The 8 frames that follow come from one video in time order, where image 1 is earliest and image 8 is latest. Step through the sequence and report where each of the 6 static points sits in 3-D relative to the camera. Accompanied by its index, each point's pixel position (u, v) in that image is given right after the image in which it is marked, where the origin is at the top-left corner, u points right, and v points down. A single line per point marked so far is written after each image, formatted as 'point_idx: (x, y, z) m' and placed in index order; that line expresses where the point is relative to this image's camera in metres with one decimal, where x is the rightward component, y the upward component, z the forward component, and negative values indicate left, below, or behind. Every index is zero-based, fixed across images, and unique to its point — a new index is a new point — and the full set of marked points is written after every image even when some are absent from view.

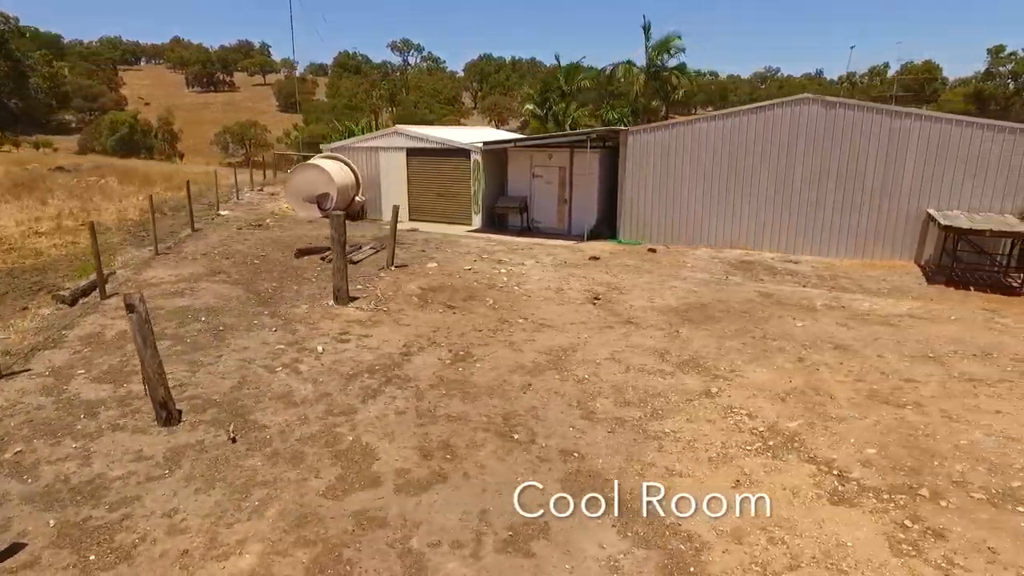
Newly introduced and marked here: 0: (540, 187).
0: (+0.7, +2.7, +16.7) m
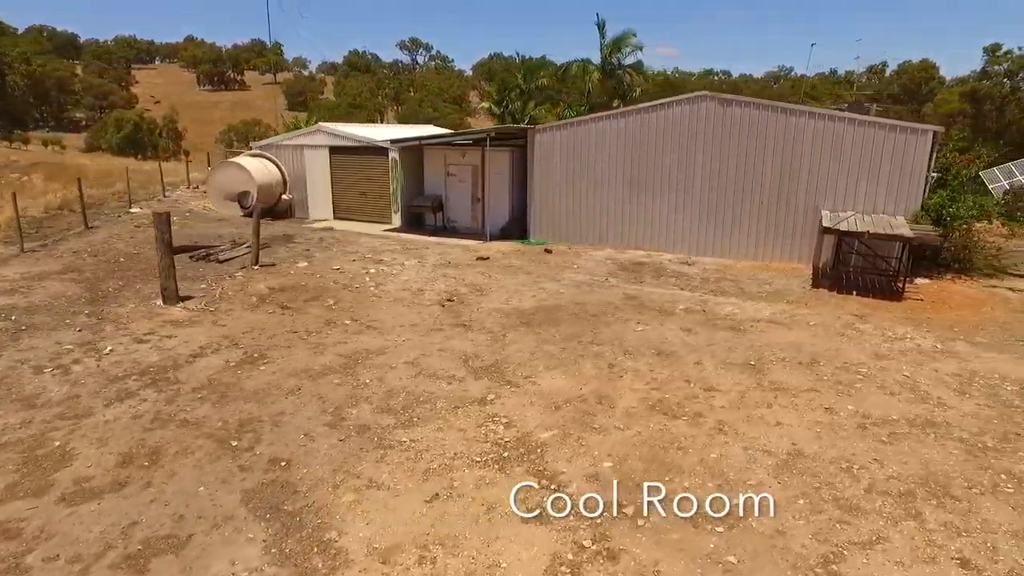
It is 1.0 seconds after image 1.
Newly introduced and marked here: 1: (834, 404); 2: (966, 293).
0: (-1.5, +2.7, +16.5) m
1: (+3.5, -1.3, +6.8) m
2: (+8.1, -0.1, +11.2) m
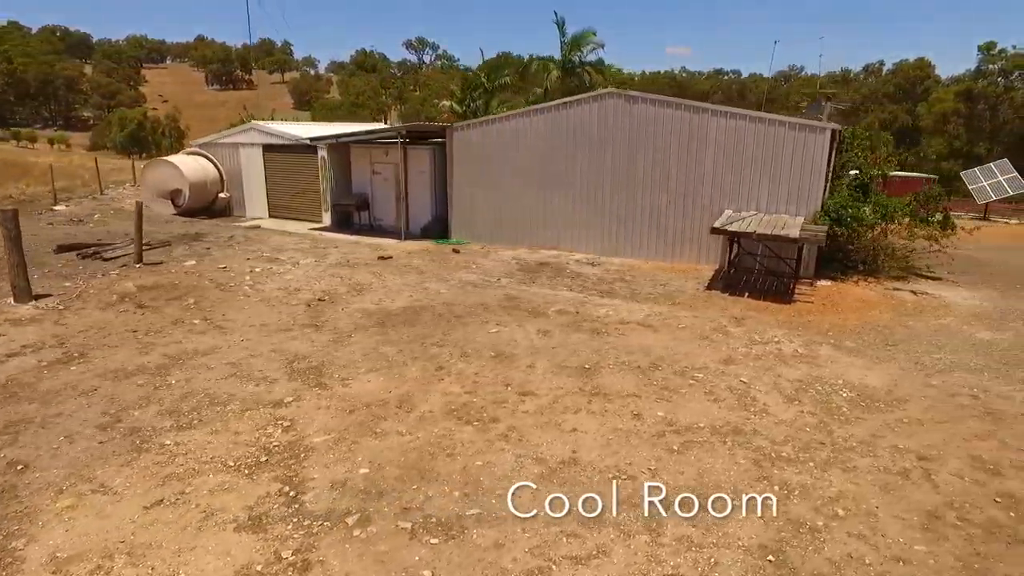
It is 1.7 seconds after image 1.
0: (-3.4, +2.7, +16.3) m
1: (+1.4, -1.3, +6.6) m
2: (+6.1, -0.1, +10.9) m
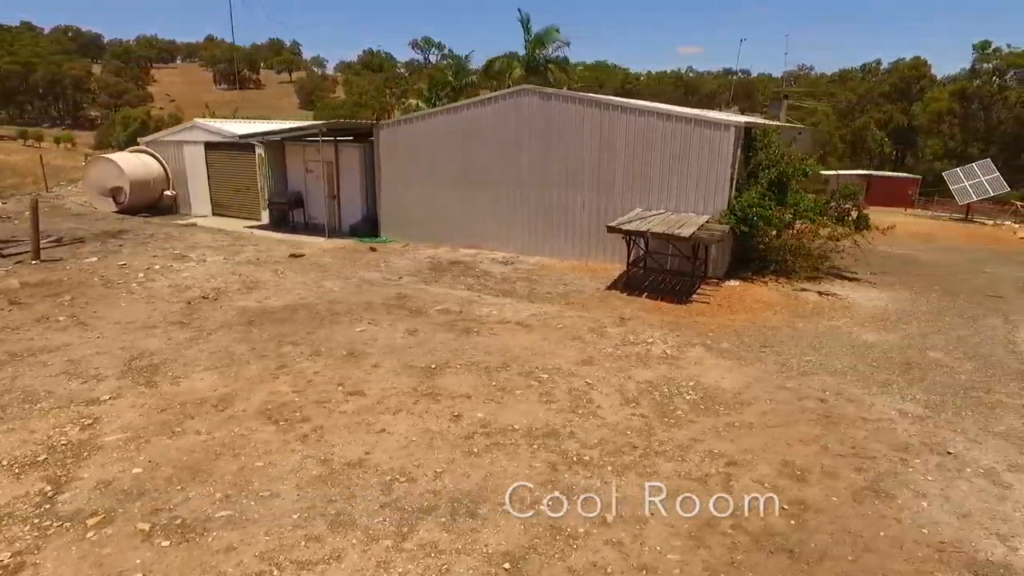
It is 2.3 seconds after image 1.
0: (-5.1, +2.7, +16.2) m
1: (-0.5, -1.3, +6.4) m
2: (+4.3, -0.1, +10.7) m
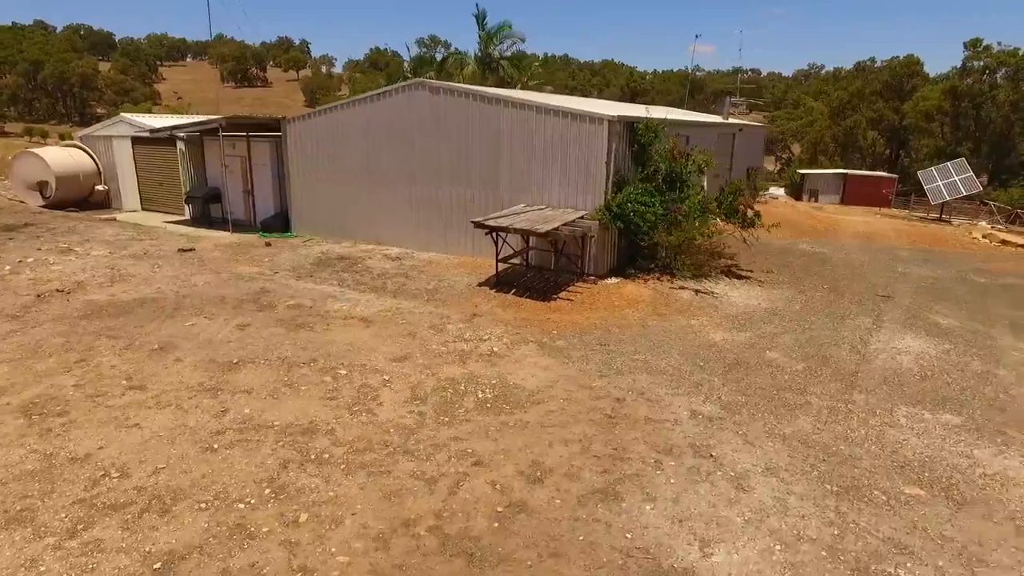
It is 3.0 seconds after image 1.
0: (-7.3, +2.8, +16.2) m
1: (-2.8, -1.2, +6.3) m
2: (+2.1, -0.1, +10.5) m
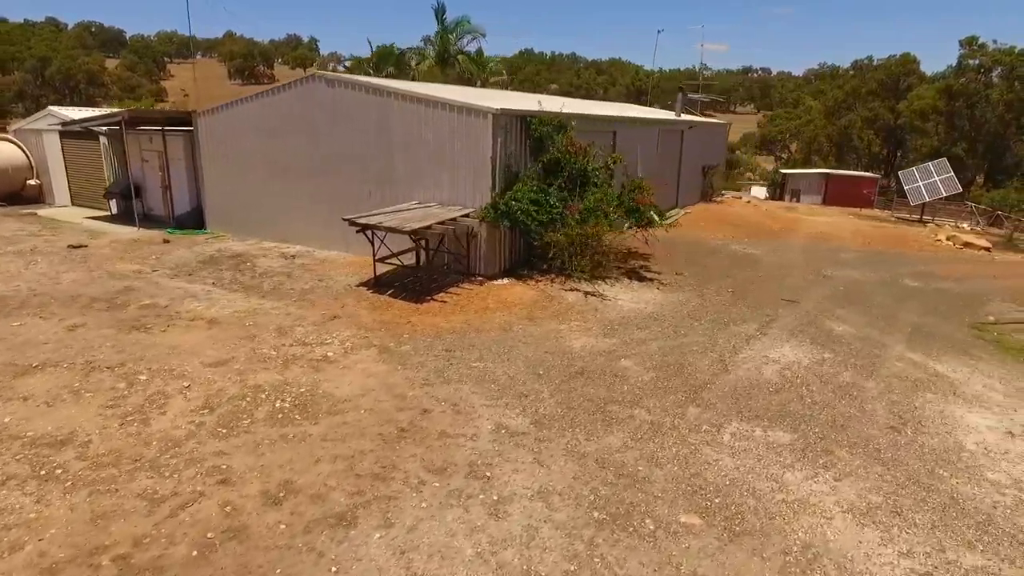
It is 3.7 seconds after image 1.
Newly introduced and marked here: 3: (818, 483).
0: (-9.1, +2.9, +15.8) m
1: (-4.8, -1.2, +5.9) m
2: (+0.1, -0.1, +10.0) m
3: (+2.6, -1.7, +5.4) m
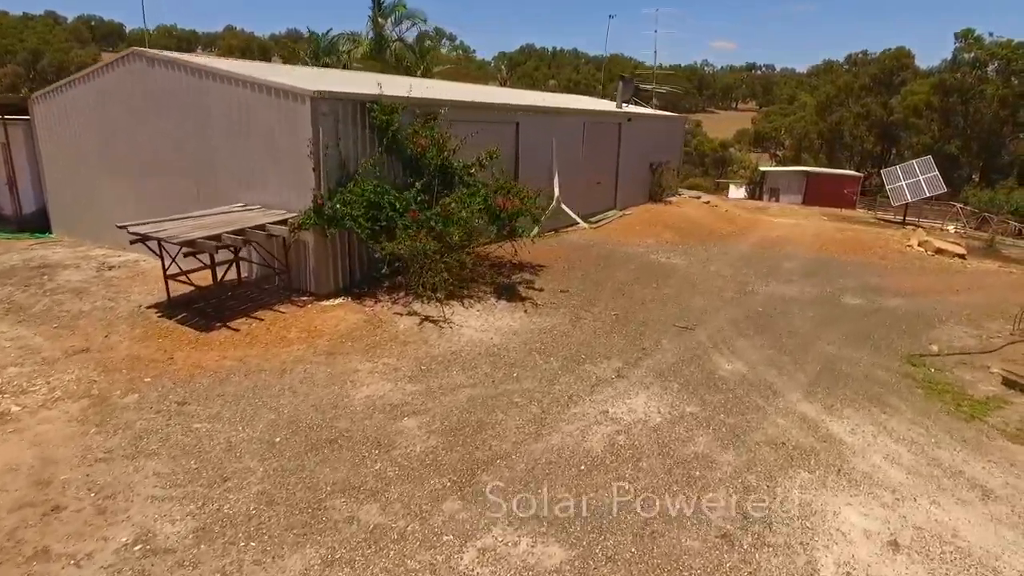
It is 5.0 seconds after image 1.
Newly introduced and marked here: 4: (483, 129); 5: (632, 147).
0: (-11.4, +2.7, +13.9) m
1: (-7.2, -1.5, +4.0) m
2: (-2.2, -0.4, +8.1) m
3: (+0.3, -2.0, +3.5) m
4: (-0.6, +3.0, +11.8) m
5: (+3.6, +4.2, +18.6) m
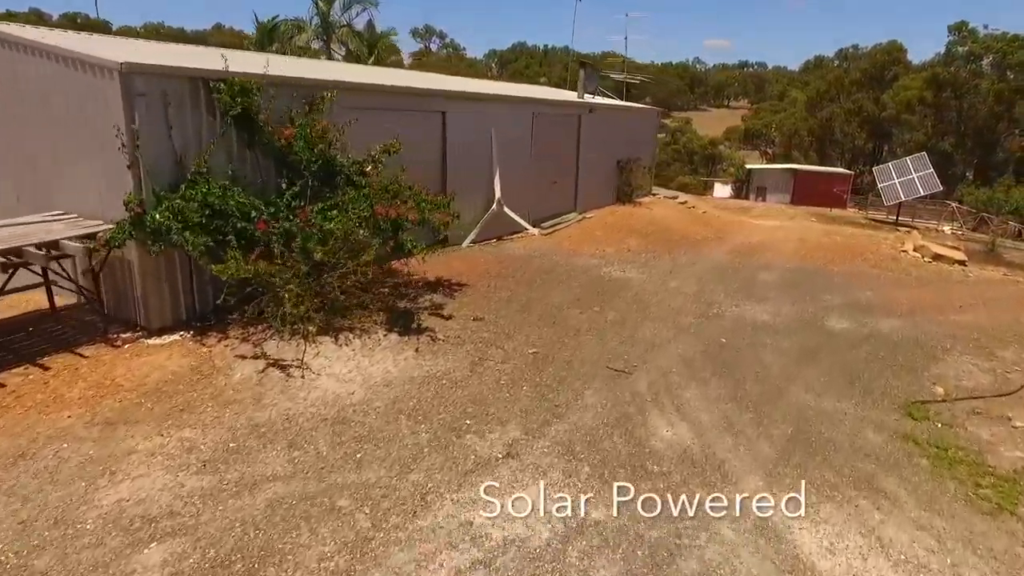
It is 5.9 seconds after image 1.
0: (-12.7, +2.3, +11.8) m
1: (-8.4, -1.9, +1.9) m
2: (-3.5, -0.8, +6.0) m
3: (-0.9, -2.4, +1.5) m
4: (-1.9, +2.6, +9.8) m
5: (+2.2, +3.9, +16.6) m
